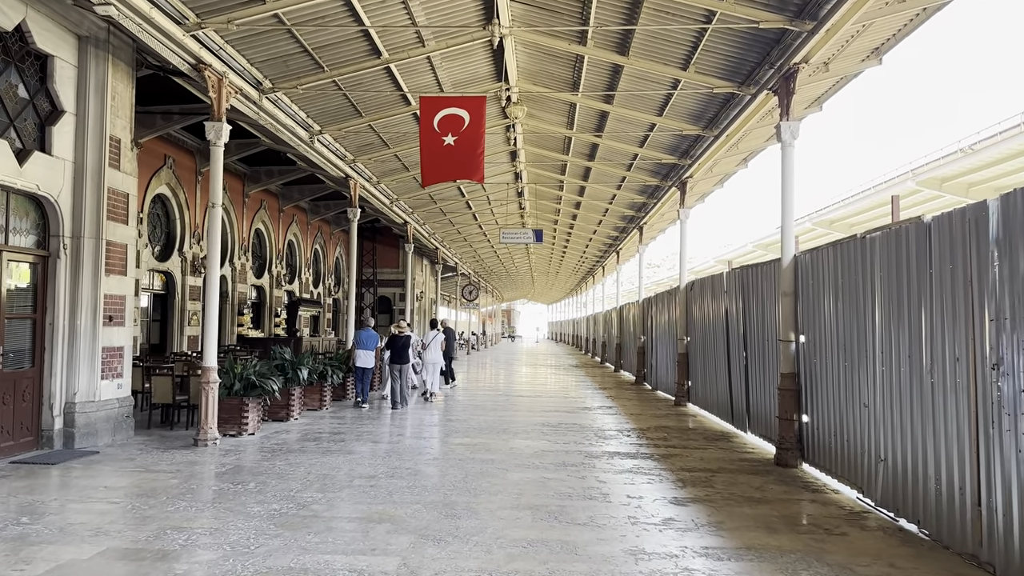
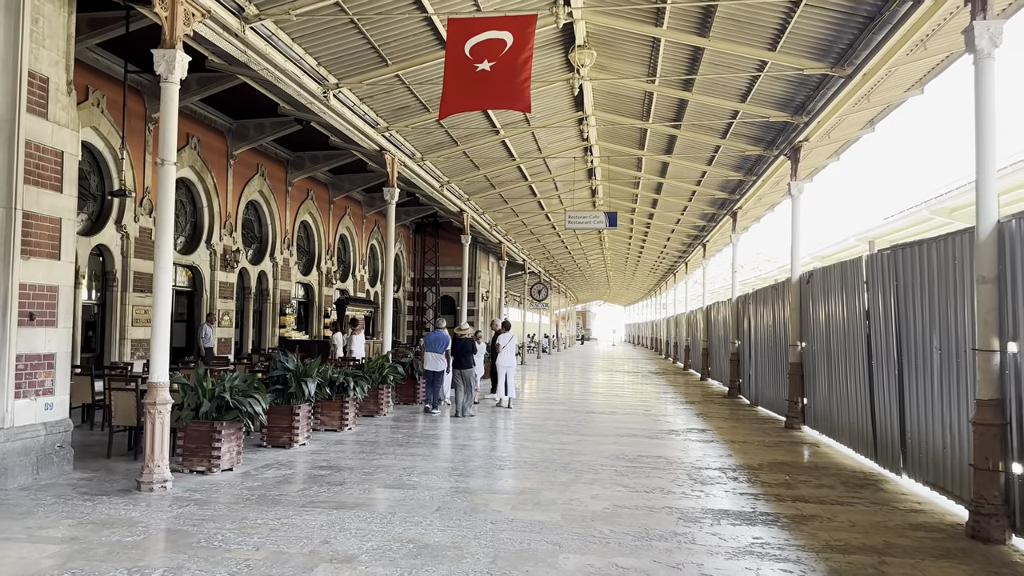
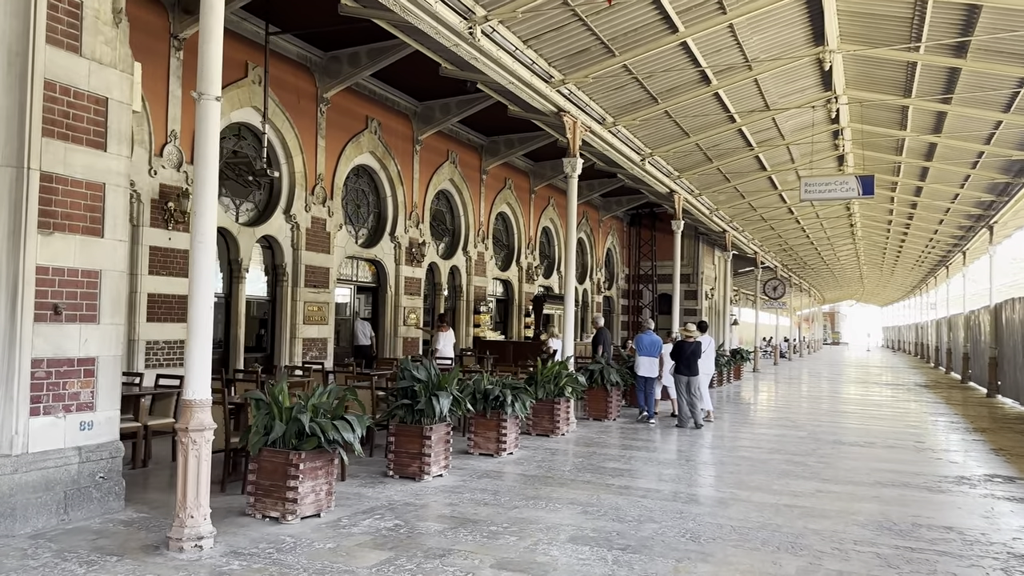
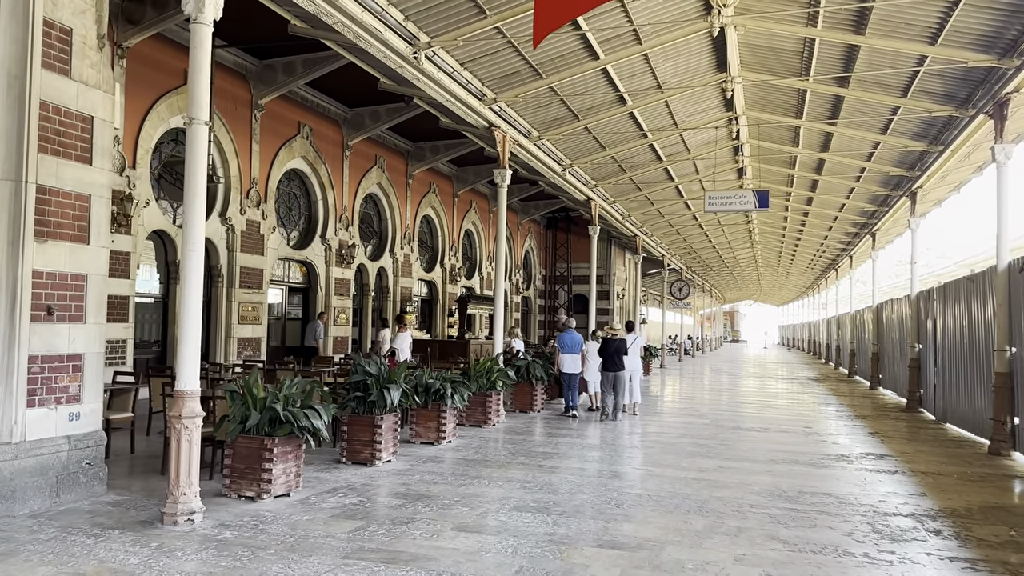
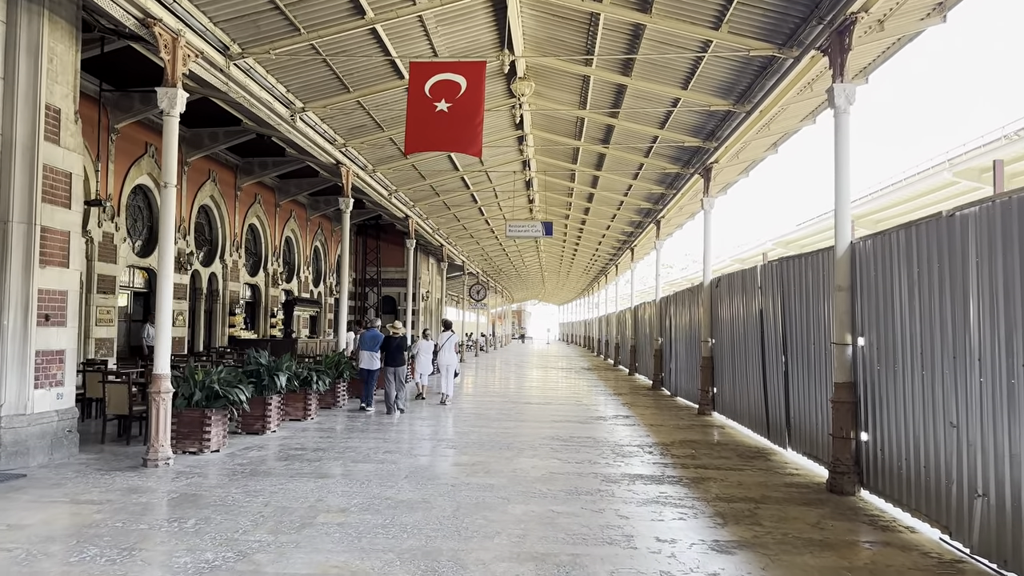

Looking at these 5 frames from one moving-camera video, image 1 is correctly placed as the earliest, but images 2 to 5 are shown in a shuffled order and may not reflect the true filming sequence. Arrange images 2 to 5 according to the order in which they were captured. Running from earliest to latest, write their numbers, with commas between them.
5, 2, 4, 3
